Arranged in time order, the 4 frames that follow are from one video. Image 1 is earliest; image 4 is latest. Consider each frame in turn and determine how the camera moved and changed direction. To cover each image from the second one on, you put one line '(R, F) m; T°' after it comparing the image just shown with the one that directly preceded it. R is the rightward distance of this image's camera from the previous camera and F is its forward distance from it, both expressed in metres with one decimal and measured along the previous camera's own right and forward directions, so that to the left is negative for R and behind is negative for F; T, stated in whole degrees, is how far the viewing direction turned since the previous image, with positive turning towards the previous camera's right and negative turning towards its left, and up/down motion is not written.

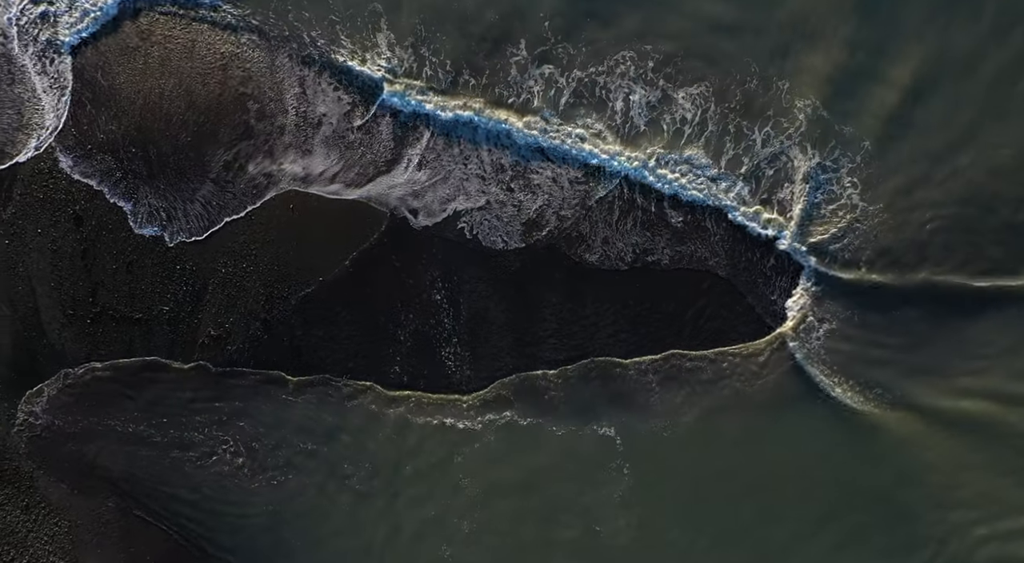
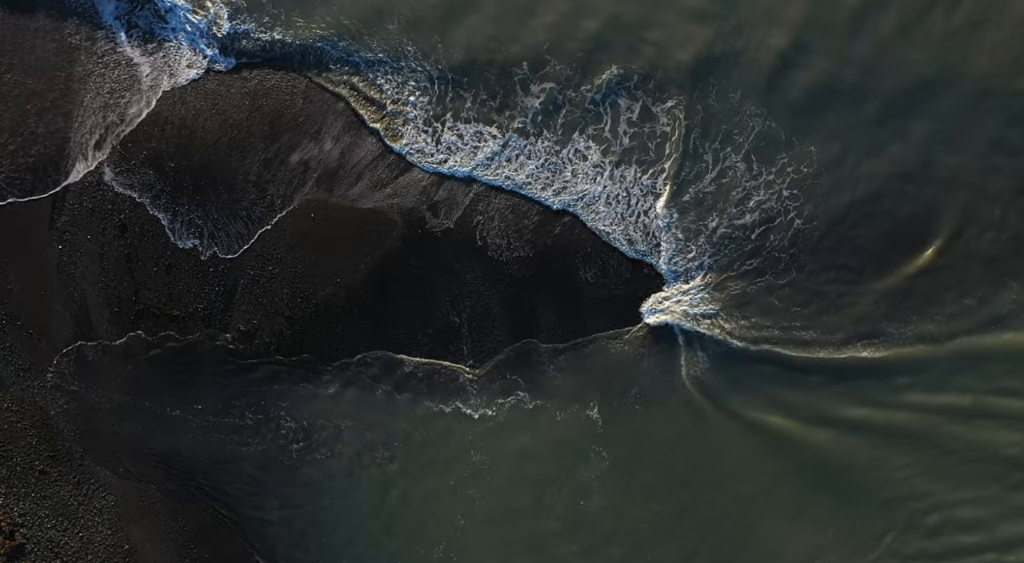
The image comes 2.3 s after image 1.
(+0.6, -0.6) m; -4°
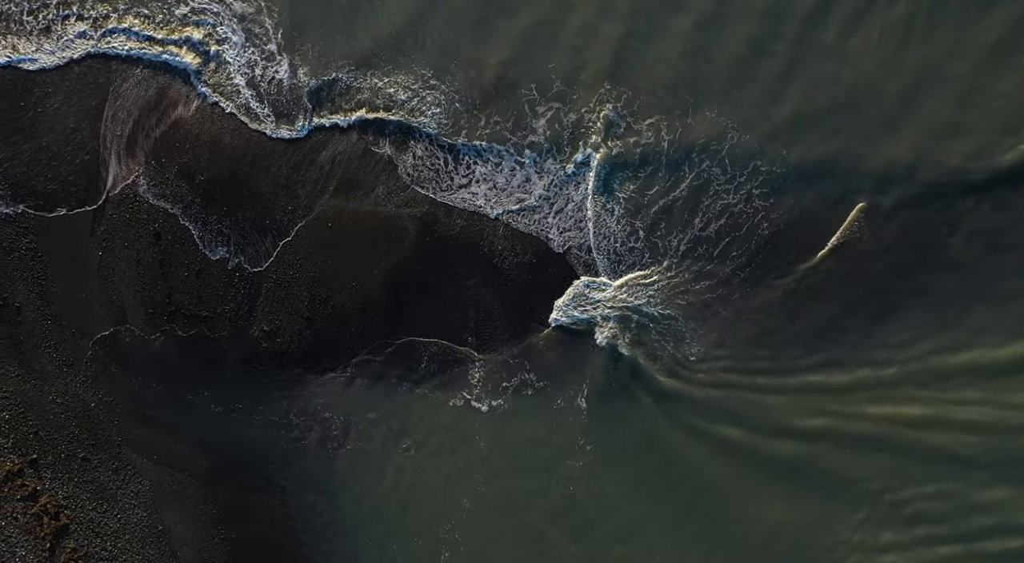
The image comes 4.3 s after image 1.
(+0.3, -0.7) m; -2°
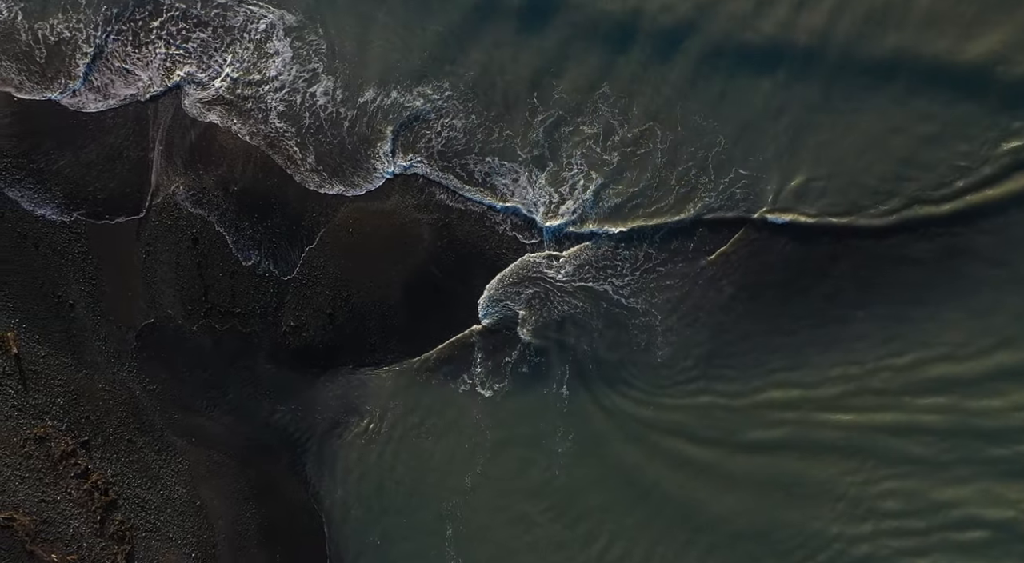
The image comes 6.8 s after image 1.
(+0.3, -0.9) m; -2°
